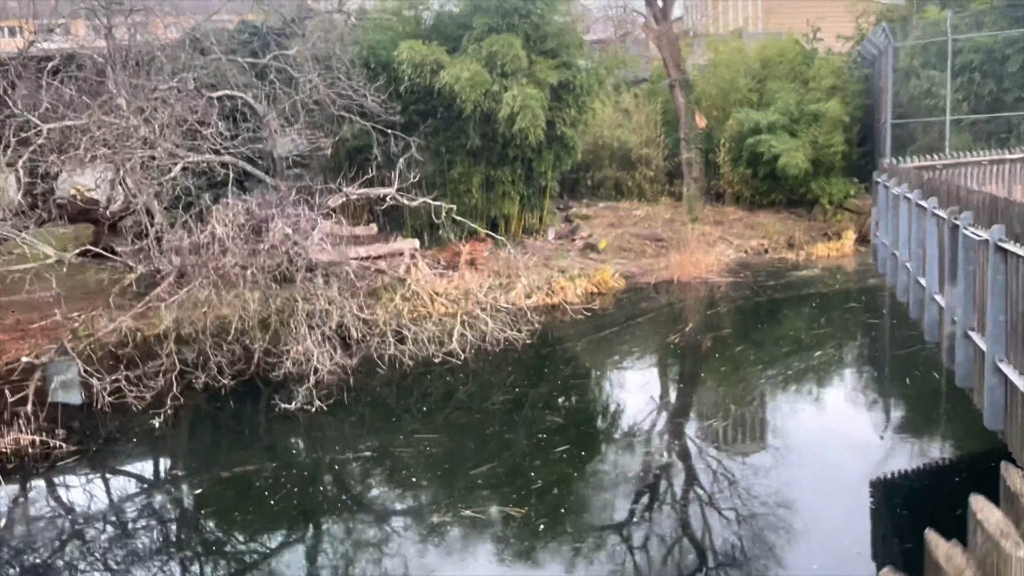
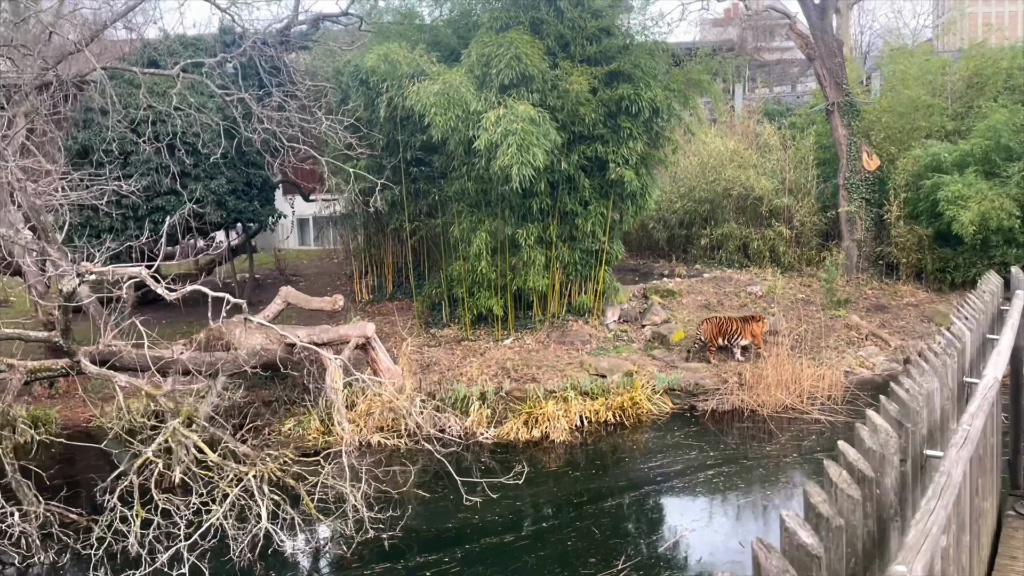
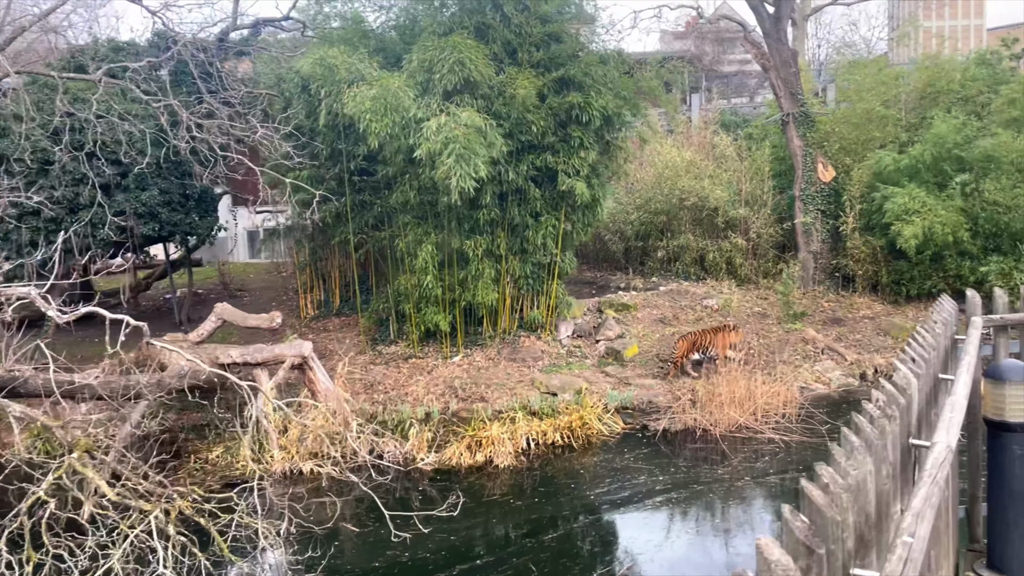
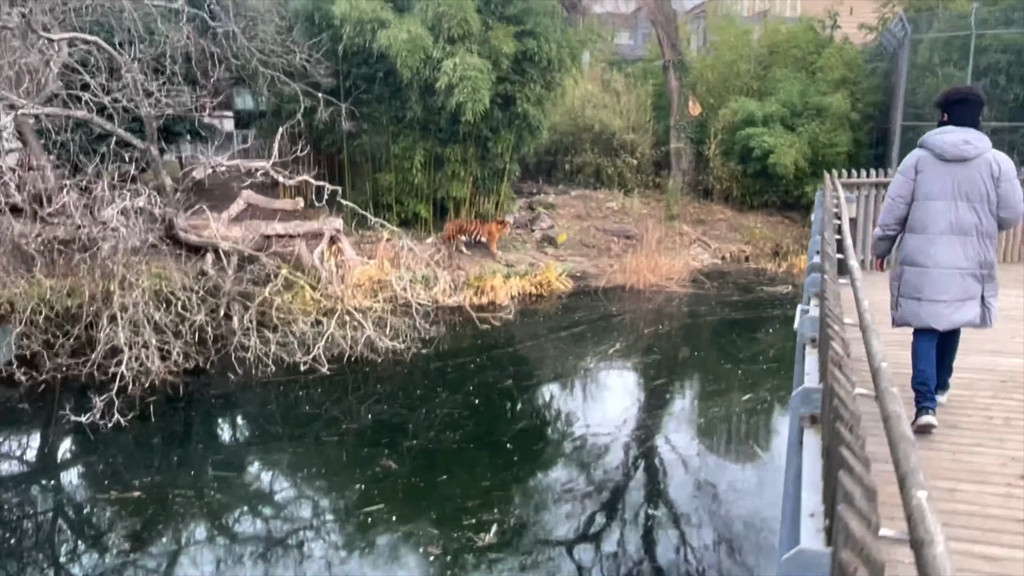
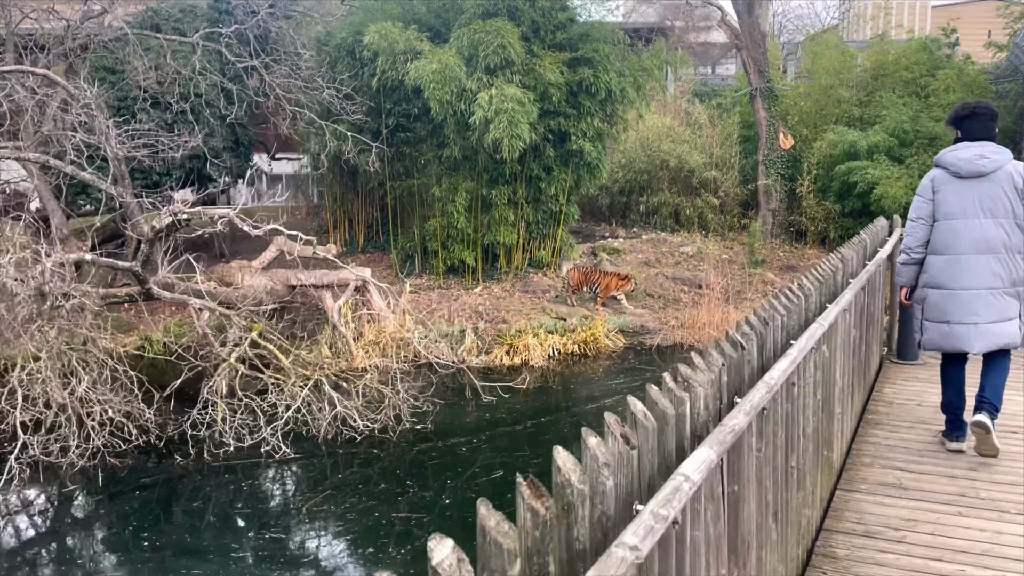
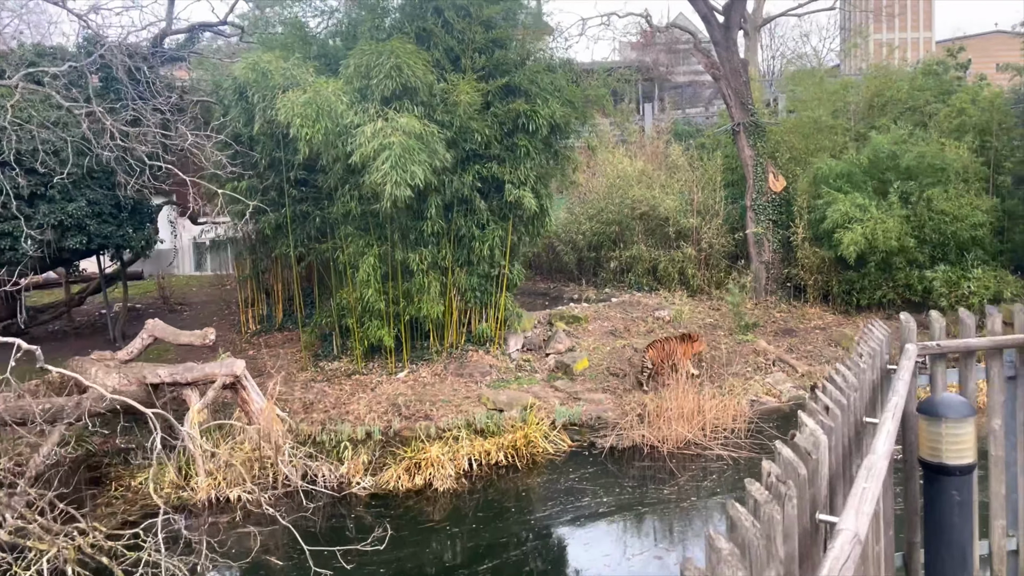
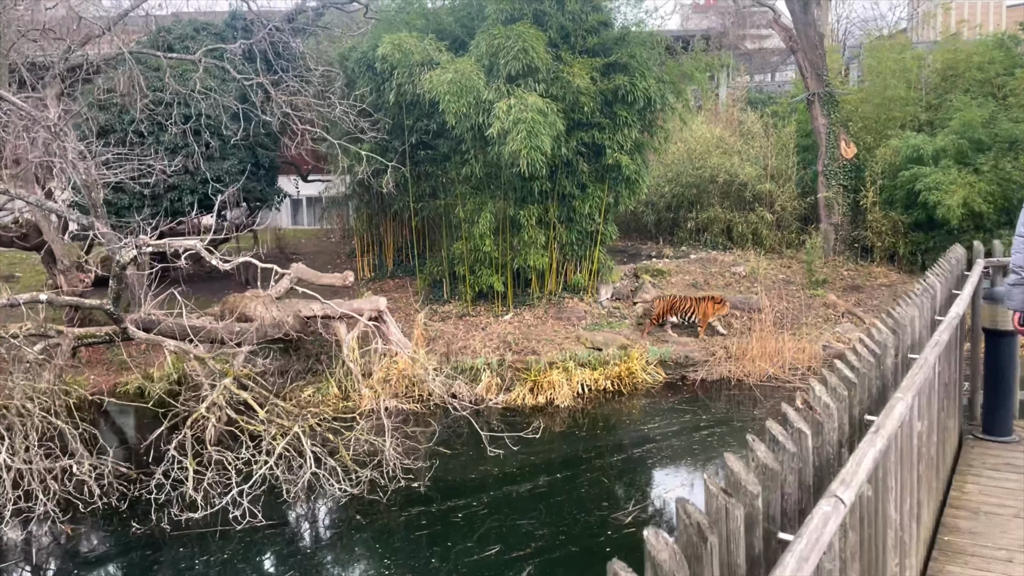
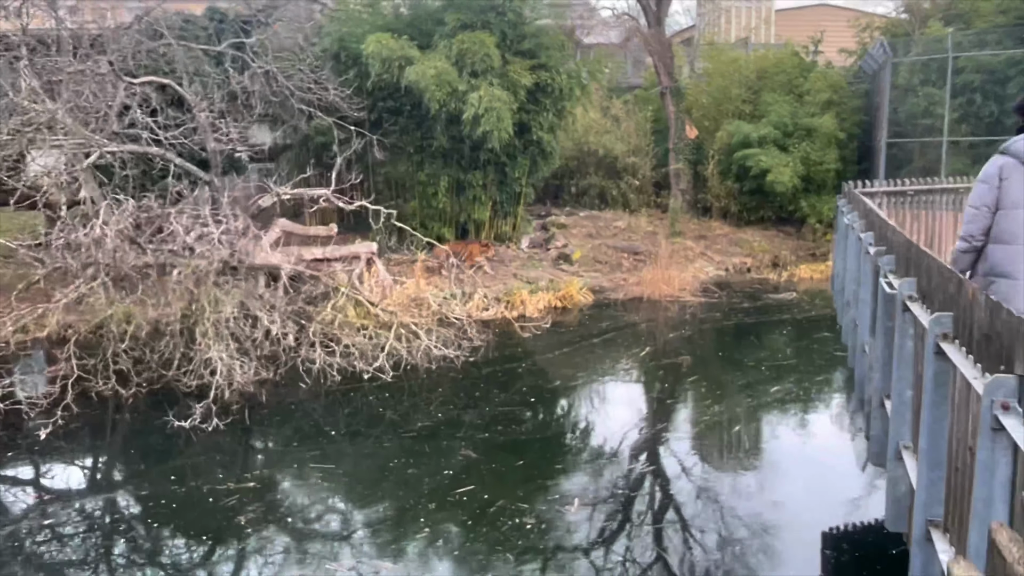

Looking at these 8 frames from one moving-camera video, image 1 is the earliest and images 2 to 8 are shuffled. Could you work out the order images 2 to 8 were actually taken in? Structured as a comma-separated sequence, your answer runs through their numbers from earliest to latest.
8, 4, 5, 7, 2, 3, 6
